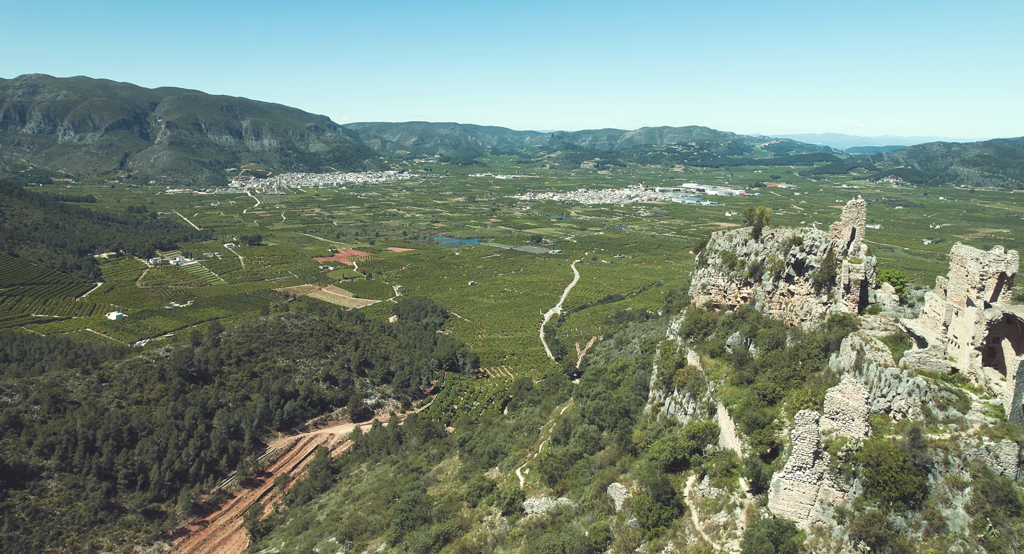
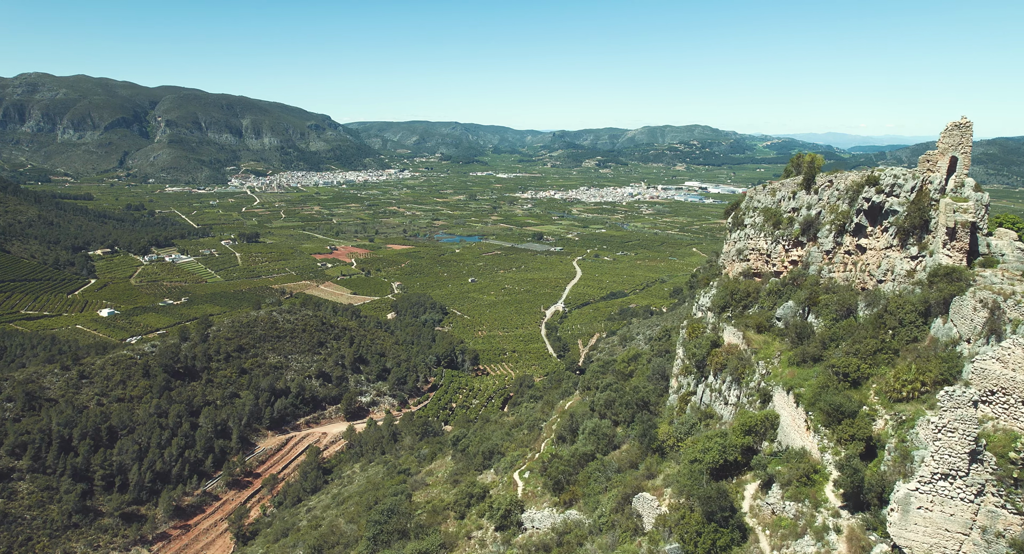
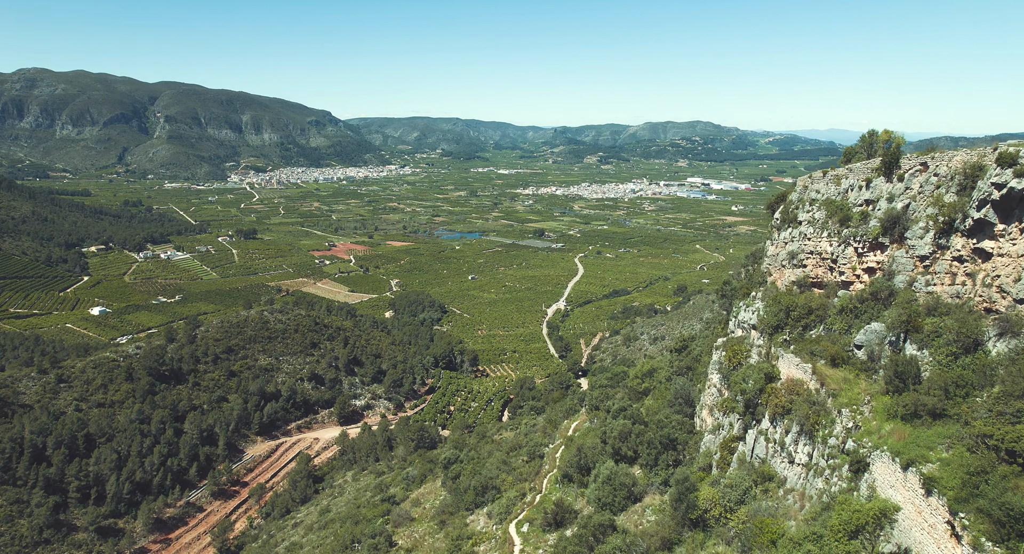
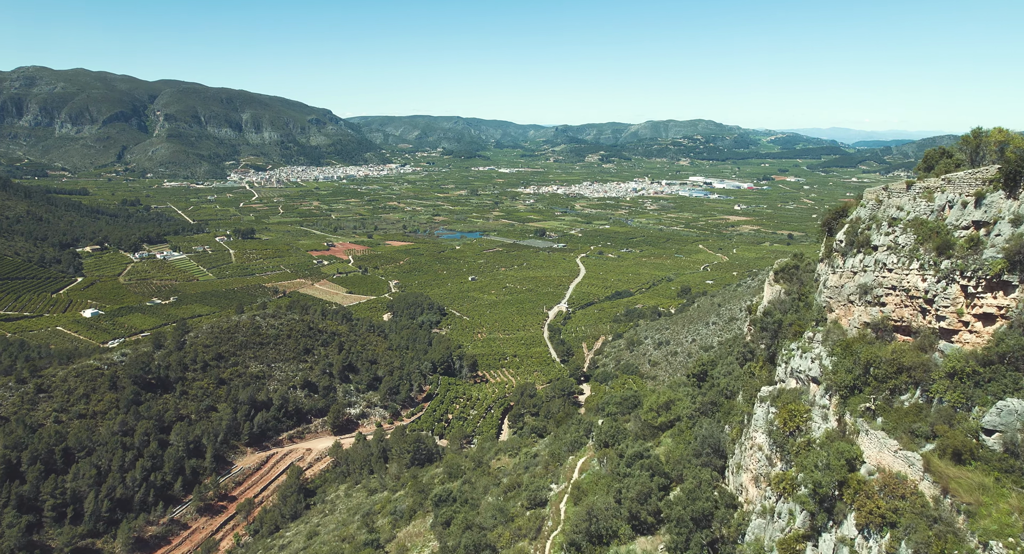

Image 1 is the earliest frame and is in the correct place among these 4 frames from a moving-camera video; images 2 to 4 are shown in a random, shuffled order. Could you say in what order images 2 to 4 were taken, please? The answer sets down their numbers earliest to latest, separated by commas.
2, 3, 4
